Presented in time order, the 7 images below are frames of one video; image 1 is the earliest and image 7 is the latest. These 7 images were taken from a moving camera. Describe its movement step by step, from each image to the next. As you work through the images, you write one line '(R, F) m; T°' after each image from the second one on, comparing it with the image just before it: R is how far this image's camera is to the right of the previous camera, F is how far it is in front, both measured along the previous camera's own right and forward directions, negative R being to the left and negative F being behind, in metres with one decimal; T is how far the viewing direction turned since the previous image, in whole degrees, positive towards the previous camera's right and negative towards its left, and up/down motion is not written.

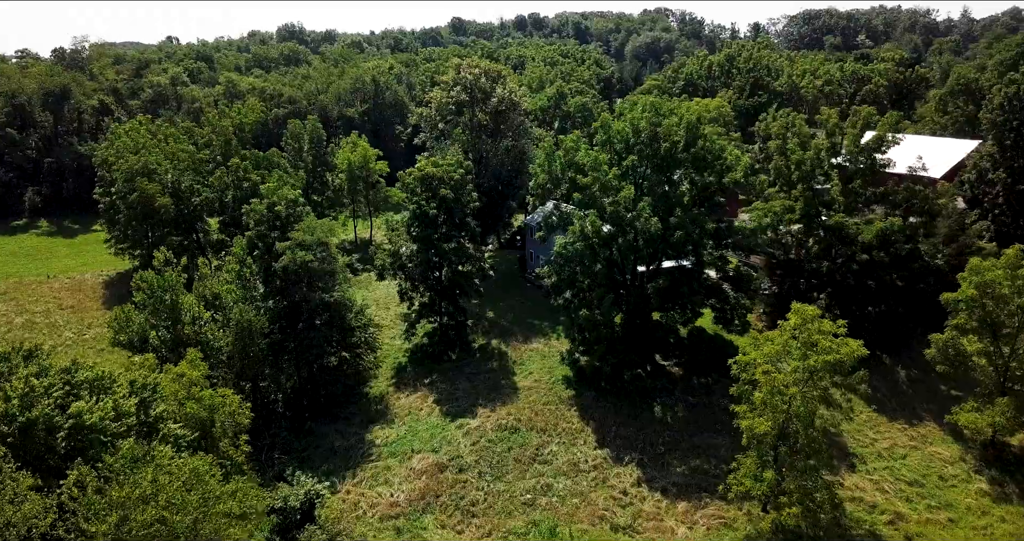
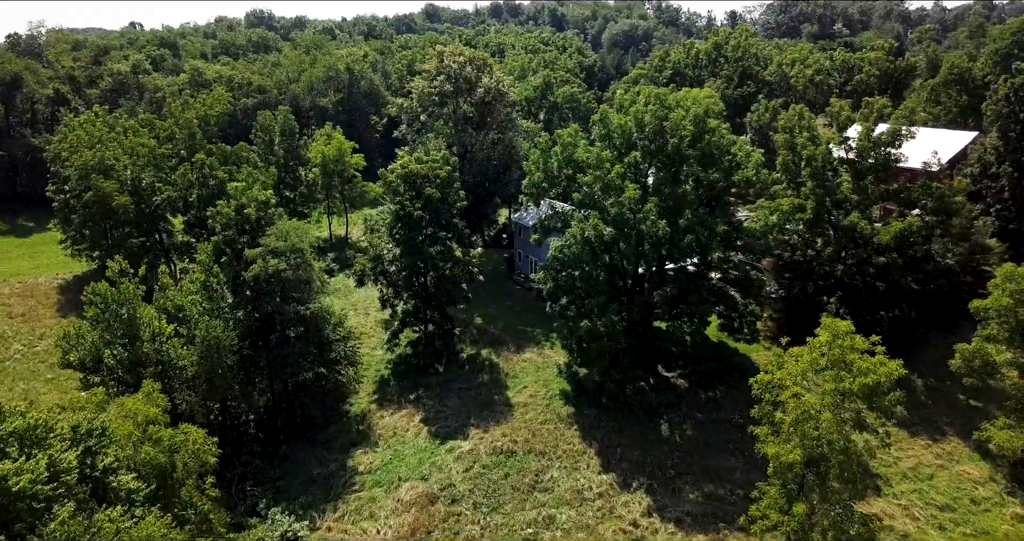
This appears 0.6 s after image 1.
(-0.6, +2.2) m; +2°
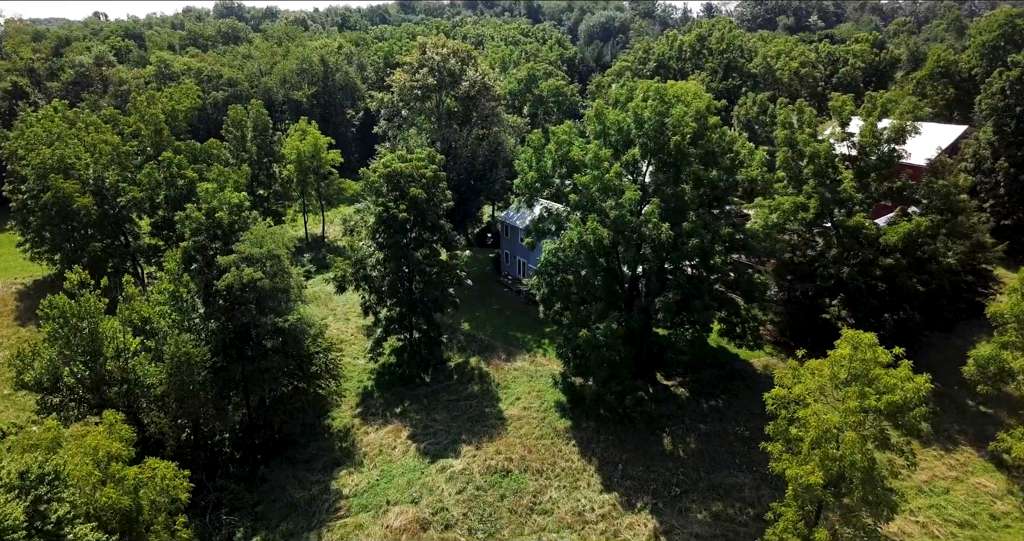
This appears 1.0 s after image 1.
(-0.5, +1.5) m; +2°
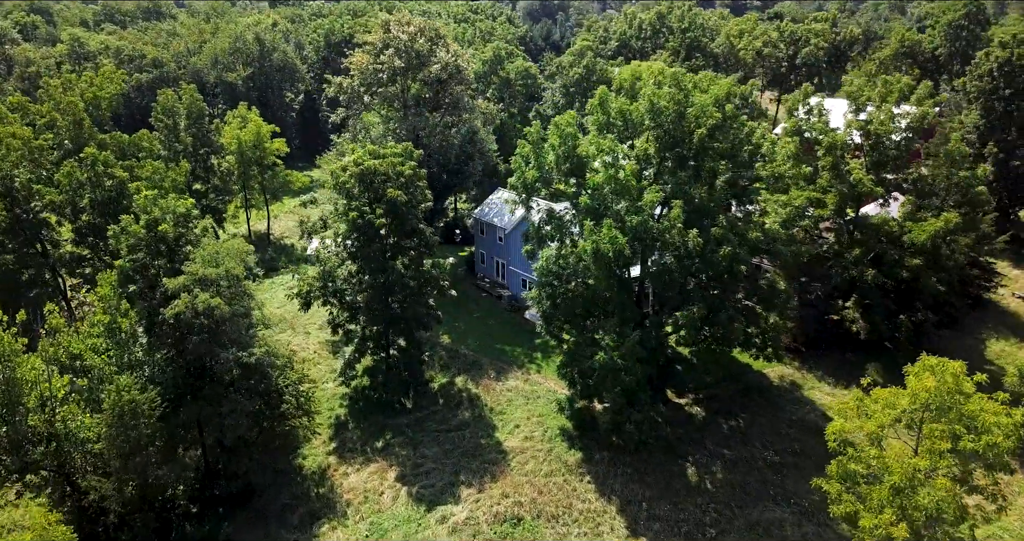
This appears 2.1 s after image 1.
(-1.8, +3.1) m; +5°
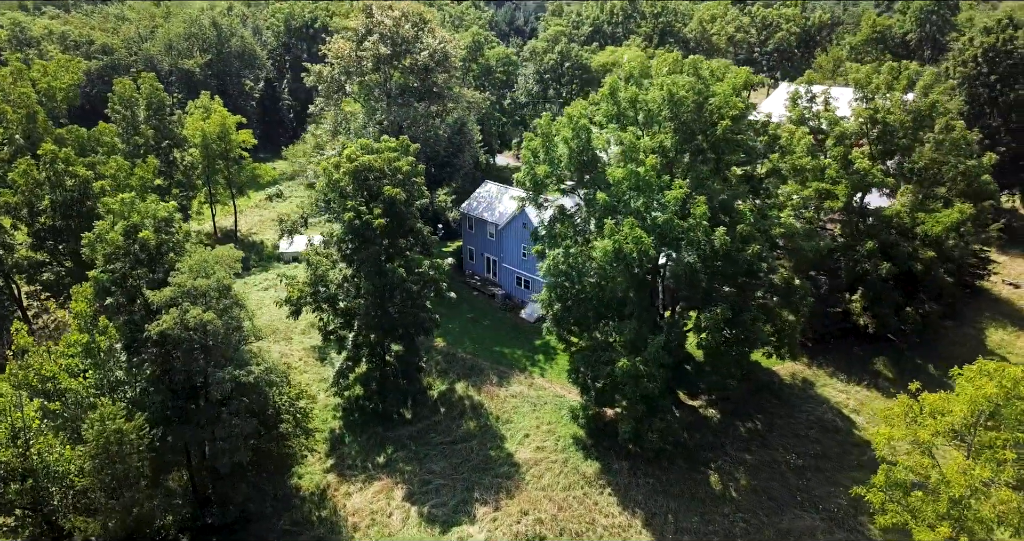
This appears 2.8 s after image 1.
(-1.5, +1.3) m; +3°
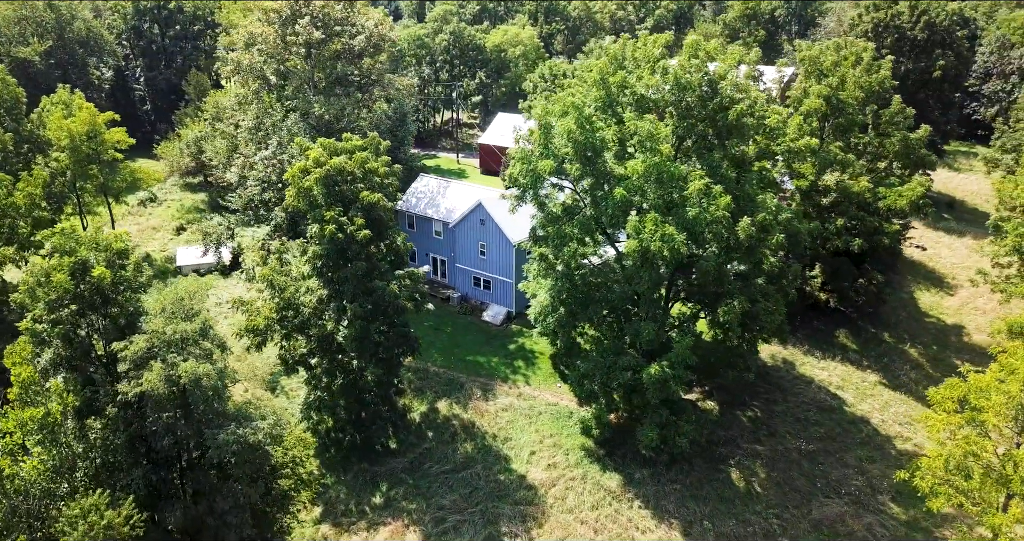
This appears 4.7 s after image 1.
(-3.6, +2.2) m; +11°
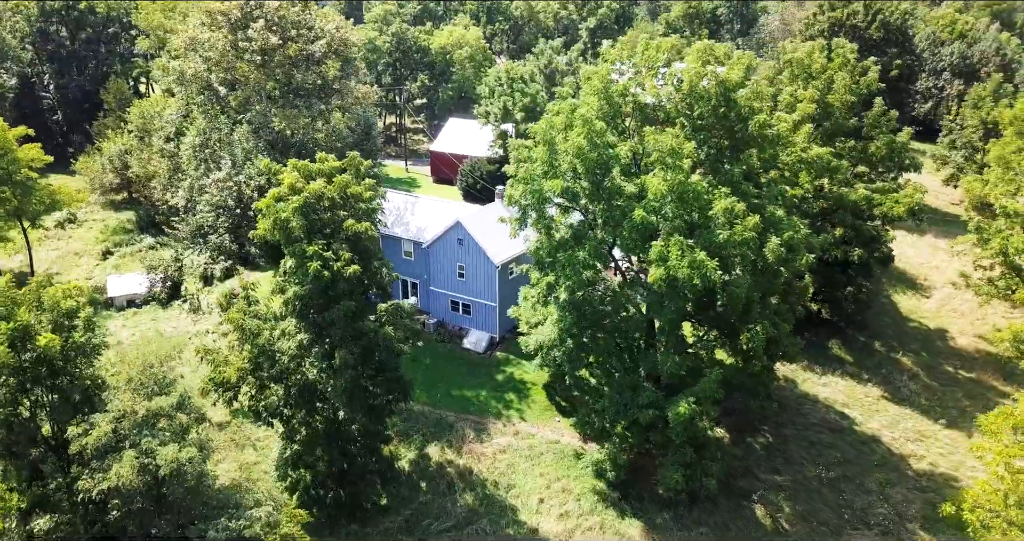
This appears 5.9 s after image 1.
(-1.7, +2.0) m; +6°
